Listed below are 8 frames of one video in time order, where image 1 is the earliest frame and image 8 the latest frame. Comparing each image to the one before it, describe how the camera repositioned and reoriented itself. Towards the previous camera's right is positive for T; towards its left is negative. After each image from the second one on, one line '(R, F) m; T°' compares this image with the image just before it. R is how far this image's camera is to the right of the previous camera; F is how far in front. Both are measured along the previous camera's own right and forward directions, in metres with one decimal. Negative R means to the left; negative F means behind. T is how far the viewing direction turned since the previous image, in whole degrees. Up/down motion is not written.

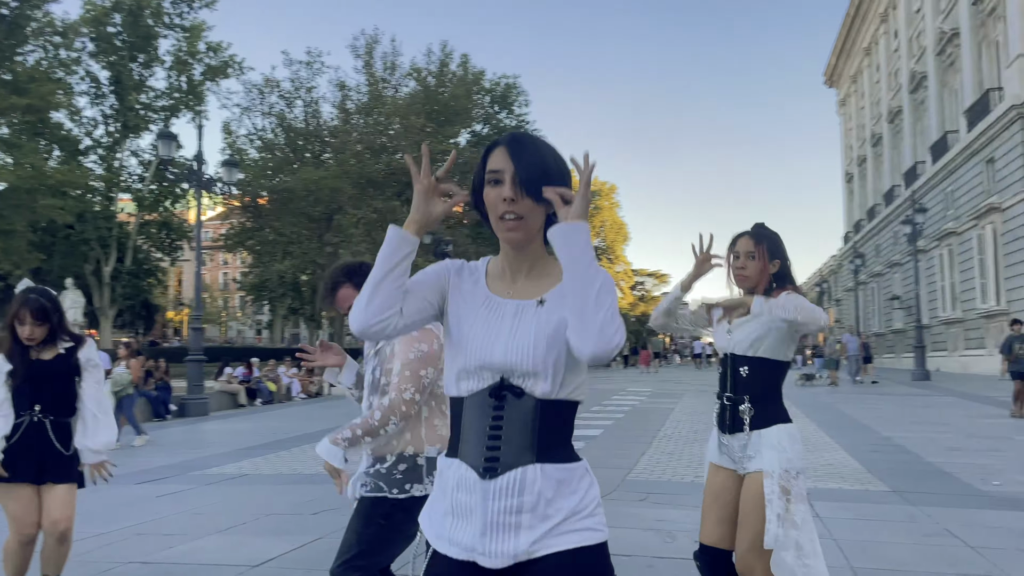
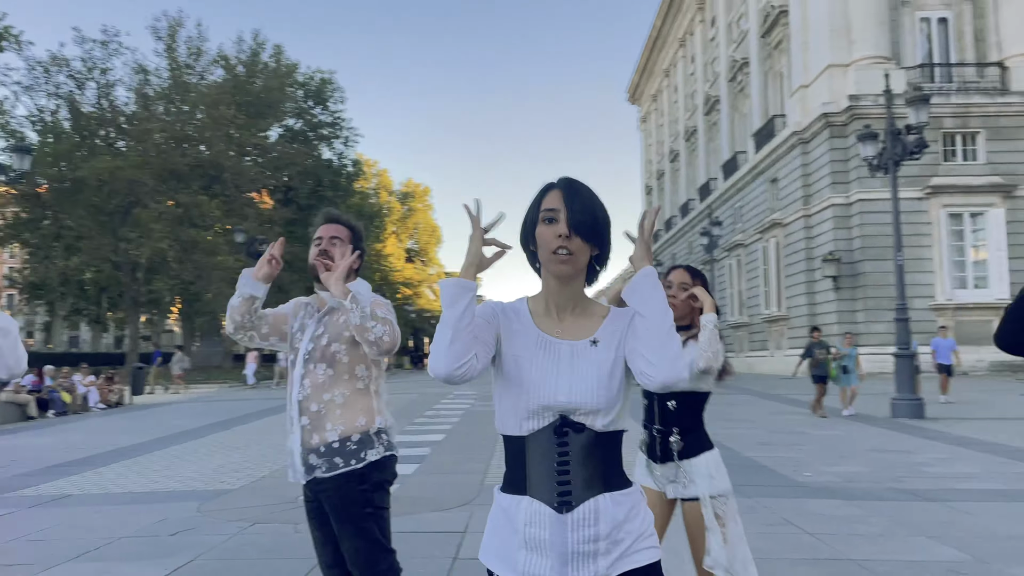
(-0.4, +0.1) m; +13°
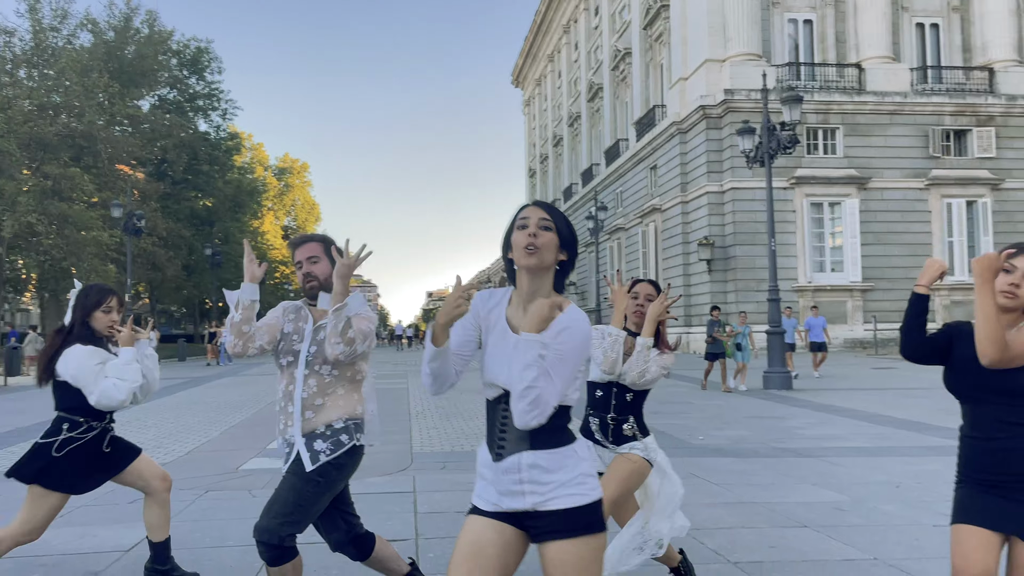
(-0.5, -0.5) m; +8°
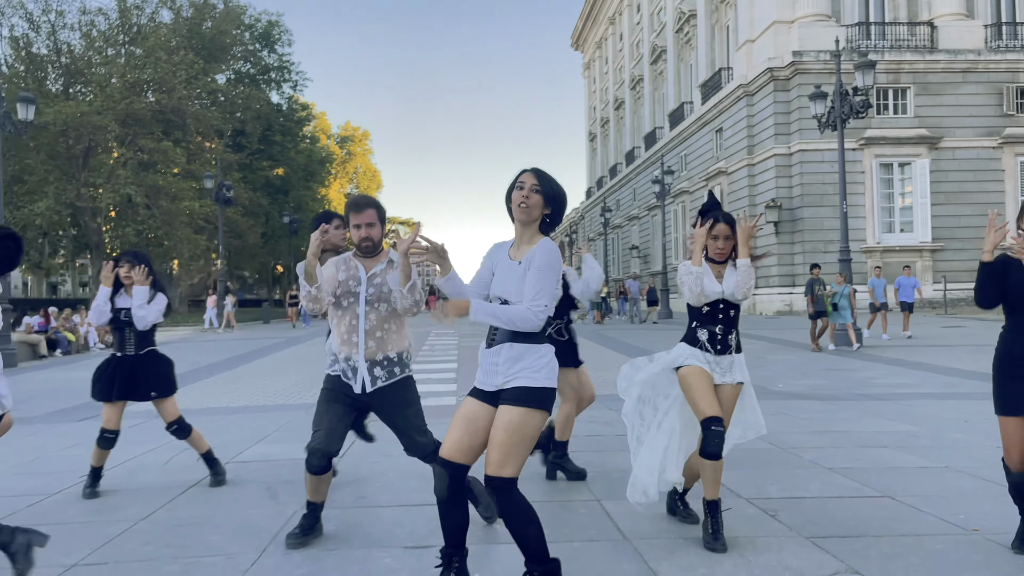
(-0.5, -1.0) m; -4°
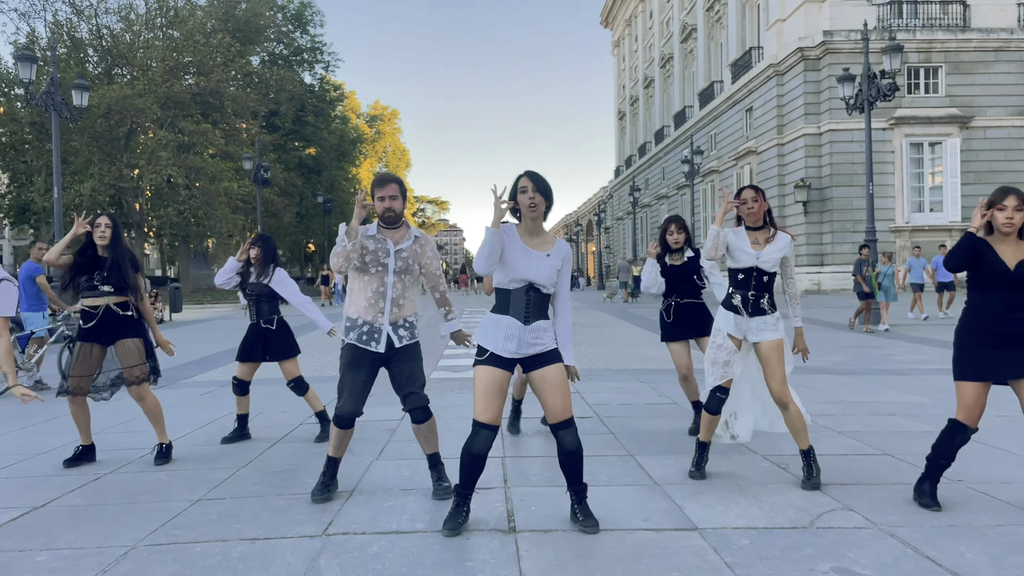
(-0.1, -0.6) m; -2°
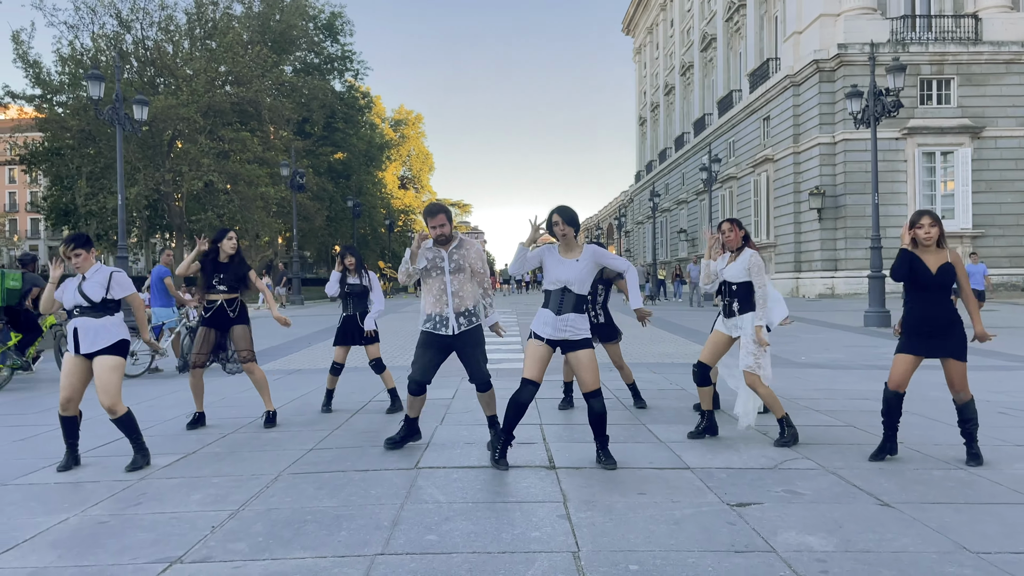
(-0.1, -1.2) m; -1°
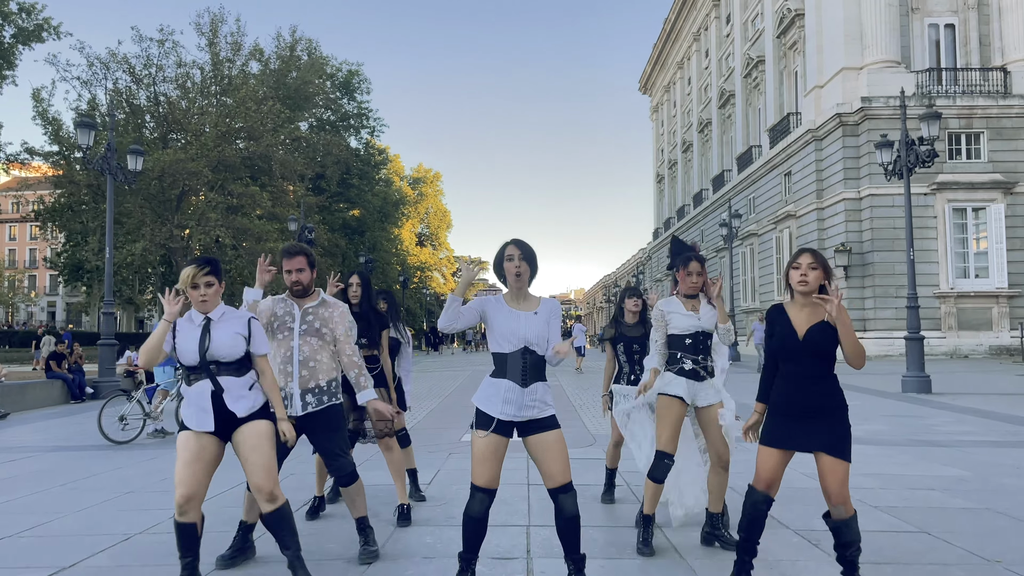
(+0.2, +1.1) m; -1°
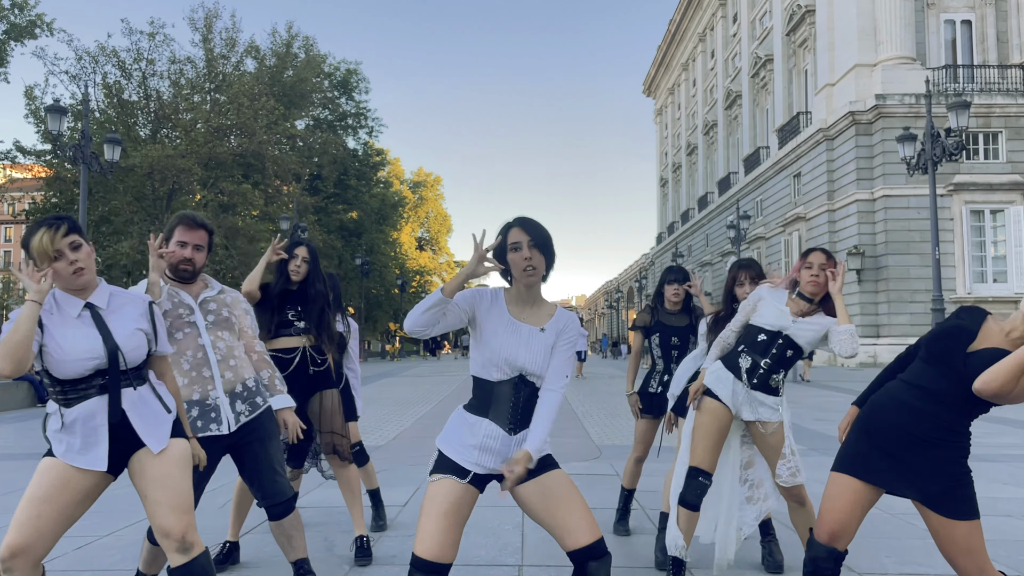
(+0.1, +1.1) m; 0°
